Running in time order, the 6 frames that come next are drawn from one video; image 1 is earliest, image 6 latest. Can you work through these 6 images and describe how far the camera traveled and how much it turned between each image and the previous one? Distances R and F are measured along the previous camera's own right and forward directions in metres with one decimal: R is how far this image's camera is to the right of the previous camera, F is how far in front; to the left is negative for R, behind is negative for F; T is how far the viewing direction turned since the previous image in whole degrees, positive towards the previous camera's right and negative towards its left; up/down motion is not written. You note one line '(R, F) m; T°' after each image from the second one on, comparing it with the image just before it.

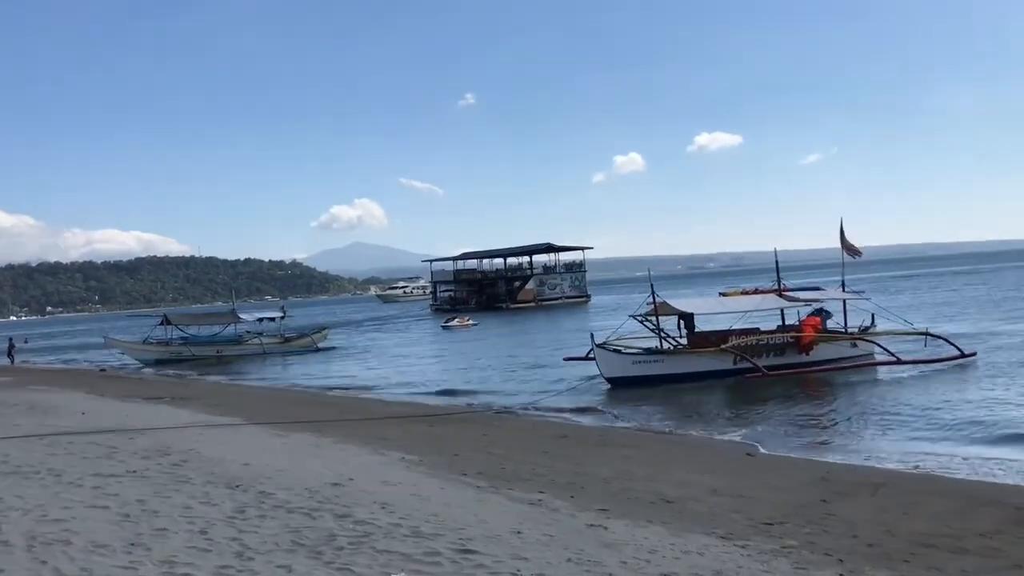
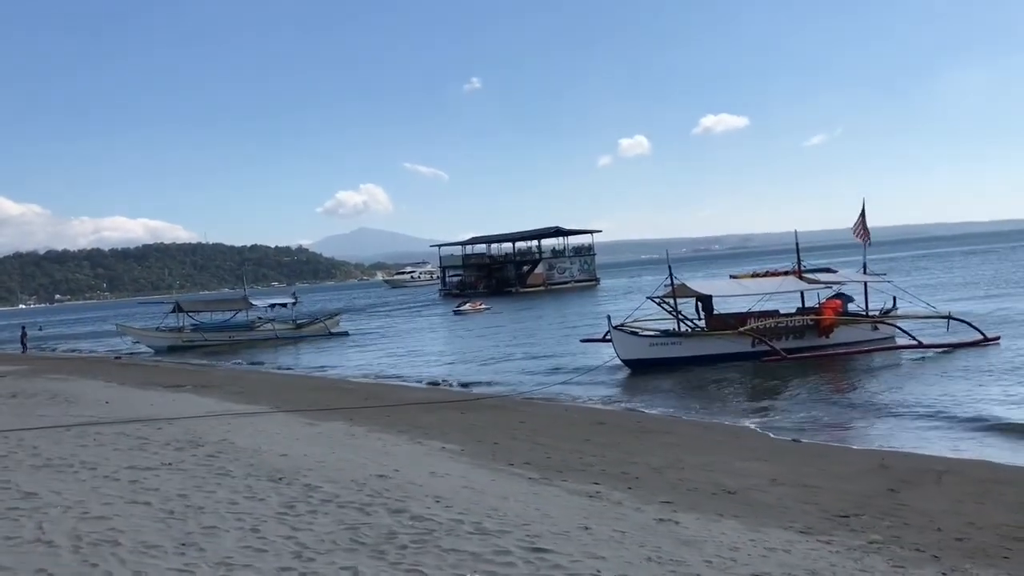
(-0.4, +0.4) m; 0°
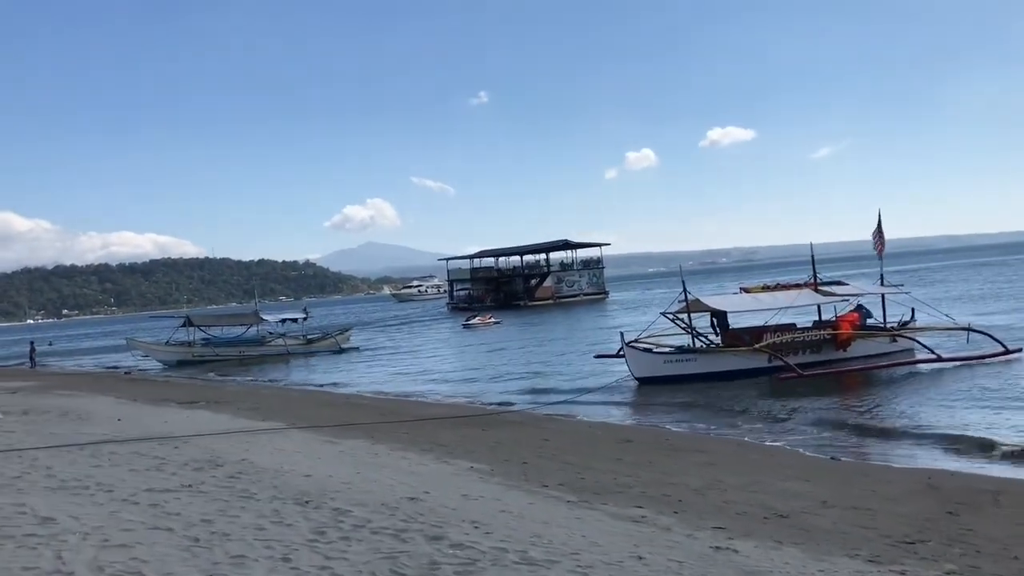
(-0.2, +0.4) m; 0°
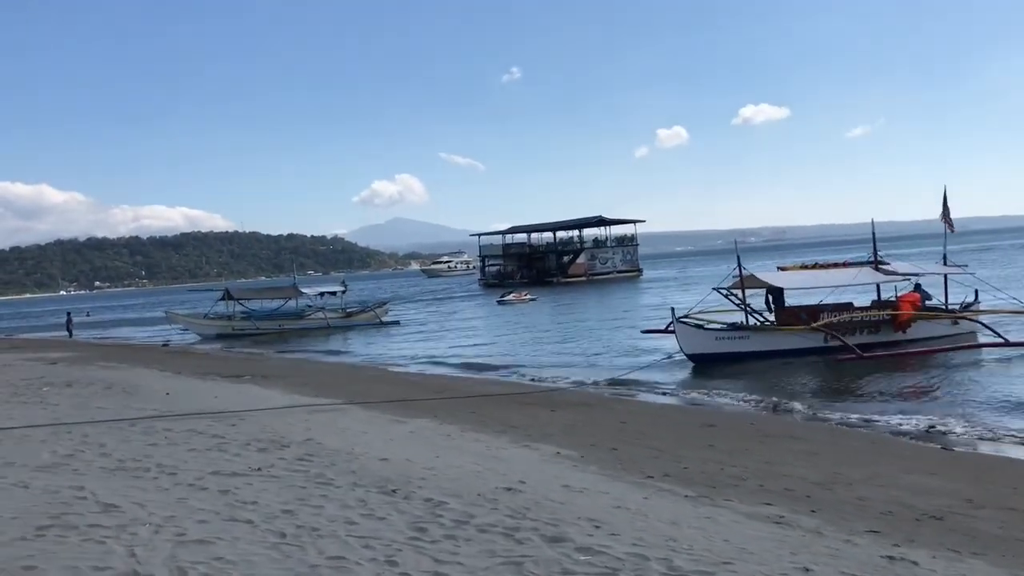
(-0.6, +0.9) m; -2°
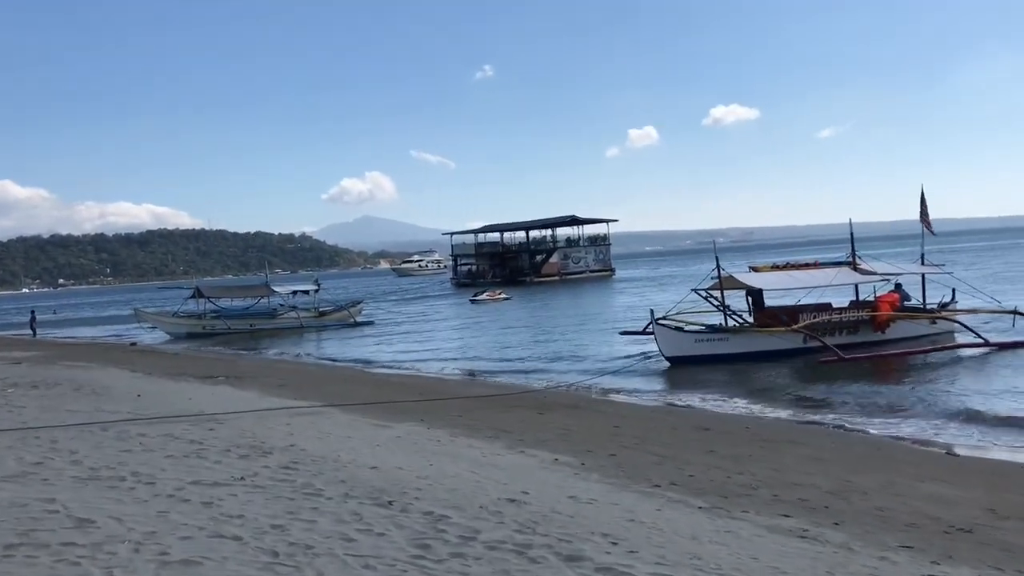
(-0.2, +0.4) m; +2°
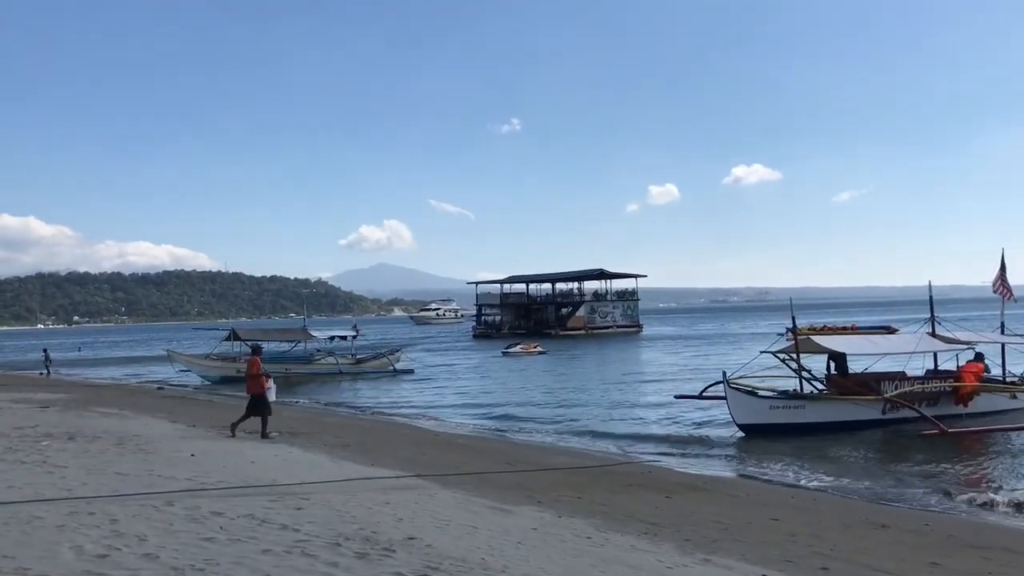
(-1.3, +1.9) m; -1°
